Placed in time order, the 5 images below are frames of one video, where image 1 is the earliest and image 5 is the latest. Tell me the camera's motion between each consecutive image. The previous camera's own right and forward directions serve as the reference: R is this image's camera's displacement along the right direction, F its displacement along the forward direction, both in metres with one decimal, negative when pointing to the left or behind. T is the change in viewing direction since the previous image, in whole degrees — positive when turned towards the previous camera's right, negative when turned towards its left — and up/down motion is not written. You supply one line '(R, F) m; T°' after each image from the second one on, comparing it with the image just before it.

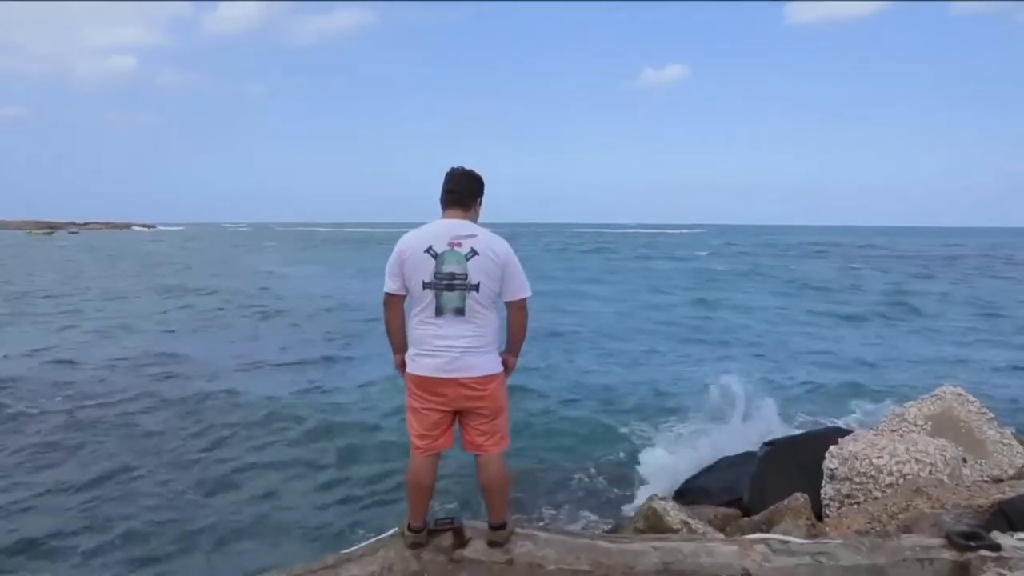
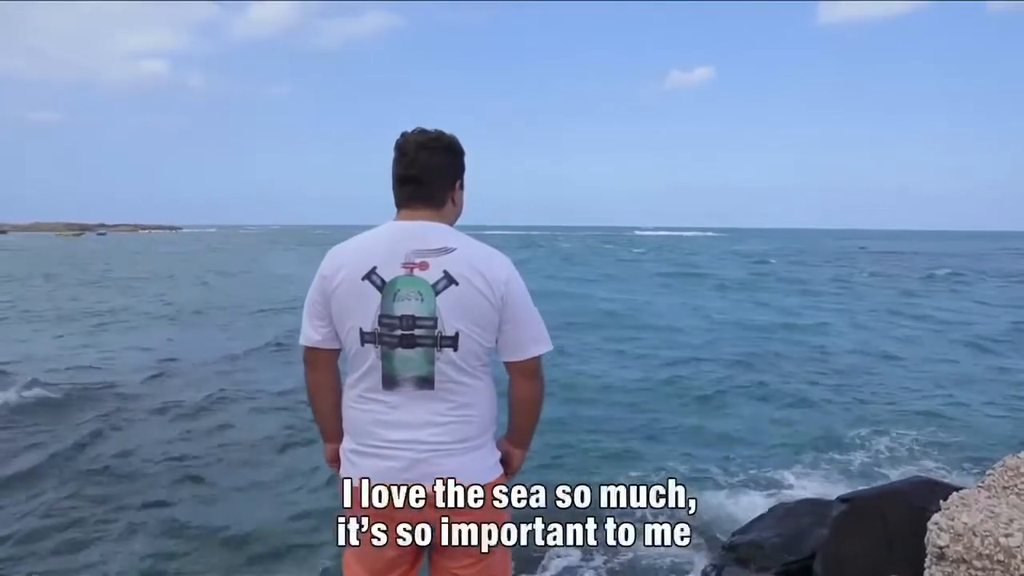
(0.0, +1.5) m; -2°
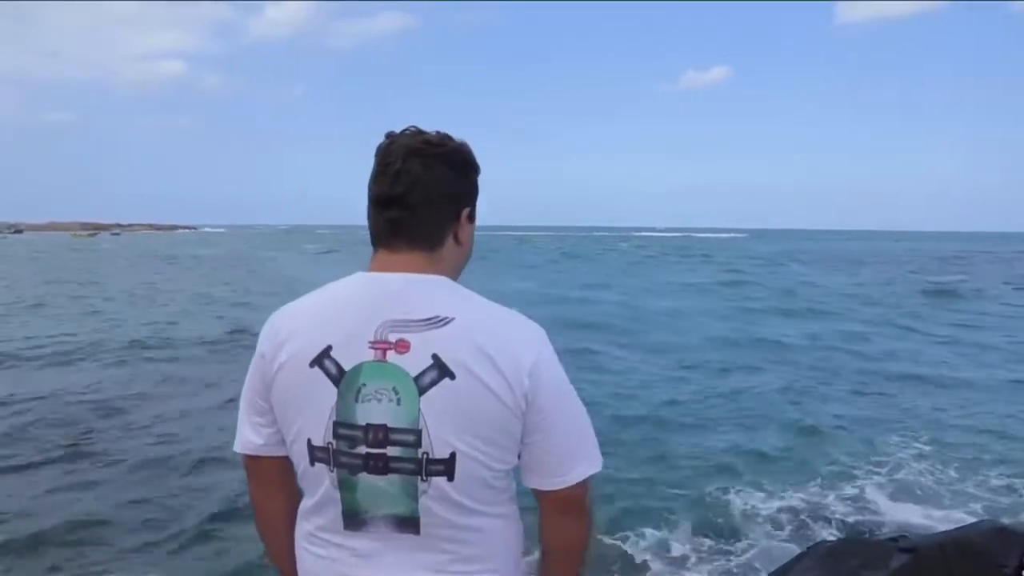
(0.0, +0.7) m; -1°
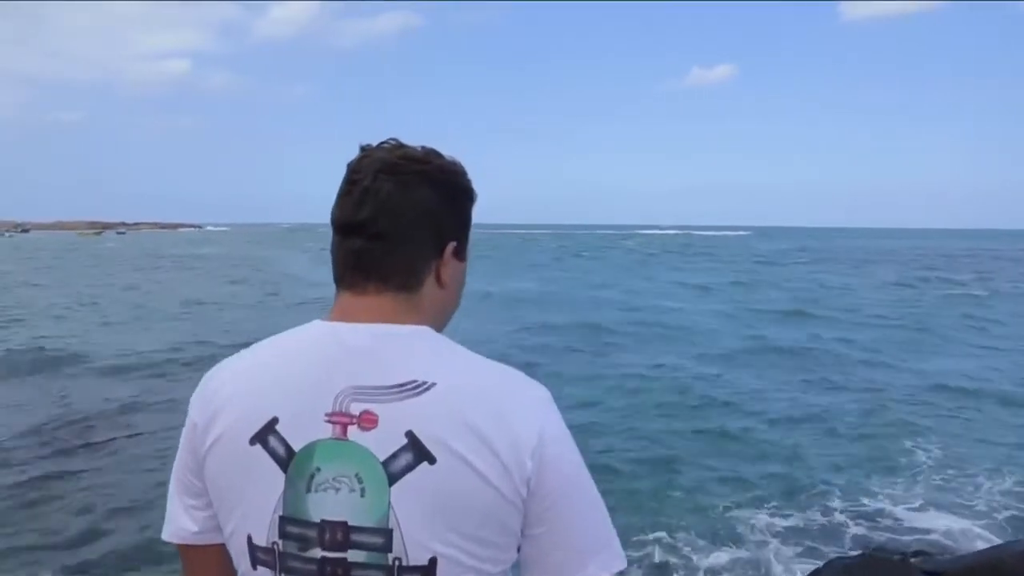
(0.0, +0.3) m; 0°
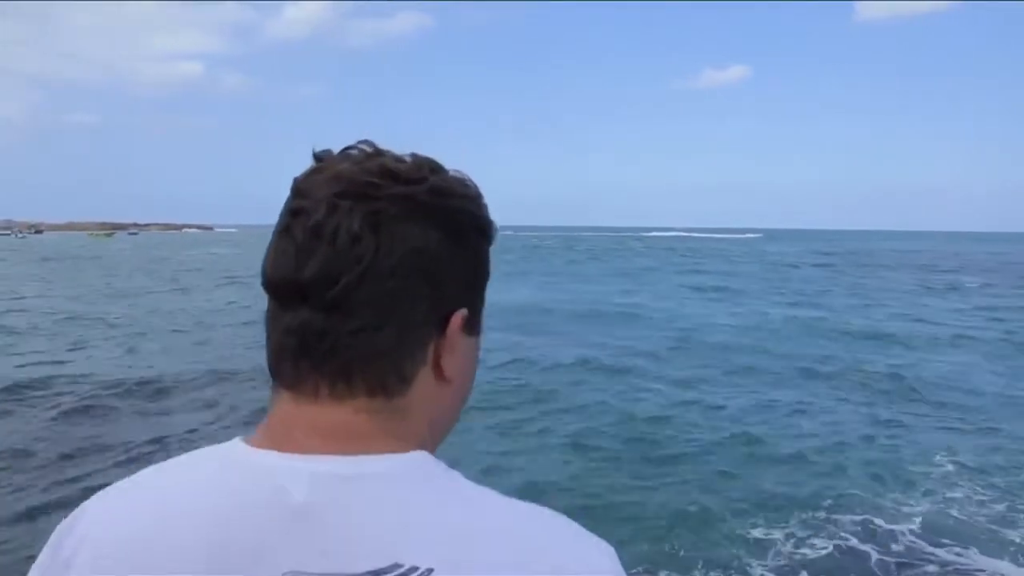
(0.0, +0.4) m; -1°
